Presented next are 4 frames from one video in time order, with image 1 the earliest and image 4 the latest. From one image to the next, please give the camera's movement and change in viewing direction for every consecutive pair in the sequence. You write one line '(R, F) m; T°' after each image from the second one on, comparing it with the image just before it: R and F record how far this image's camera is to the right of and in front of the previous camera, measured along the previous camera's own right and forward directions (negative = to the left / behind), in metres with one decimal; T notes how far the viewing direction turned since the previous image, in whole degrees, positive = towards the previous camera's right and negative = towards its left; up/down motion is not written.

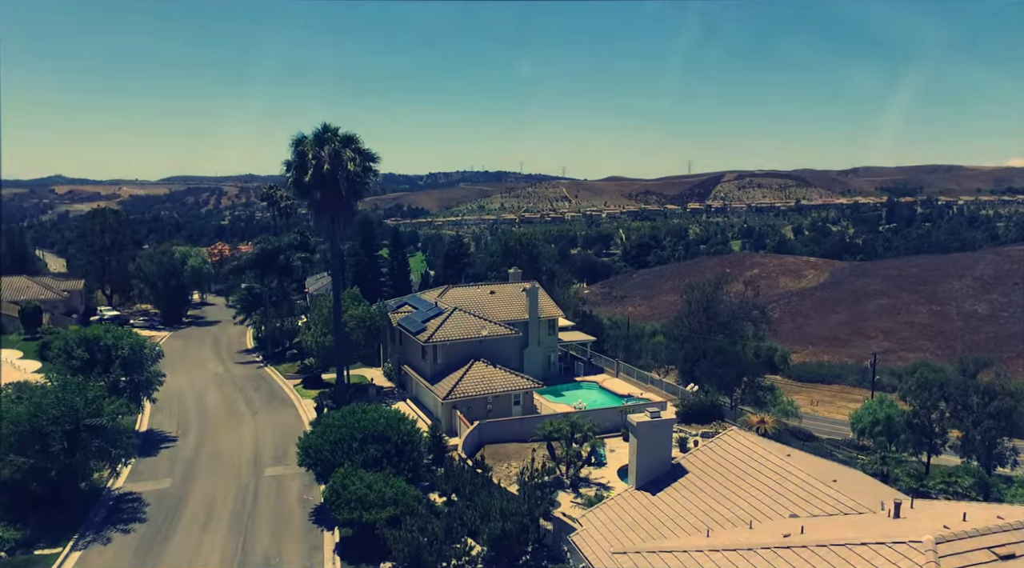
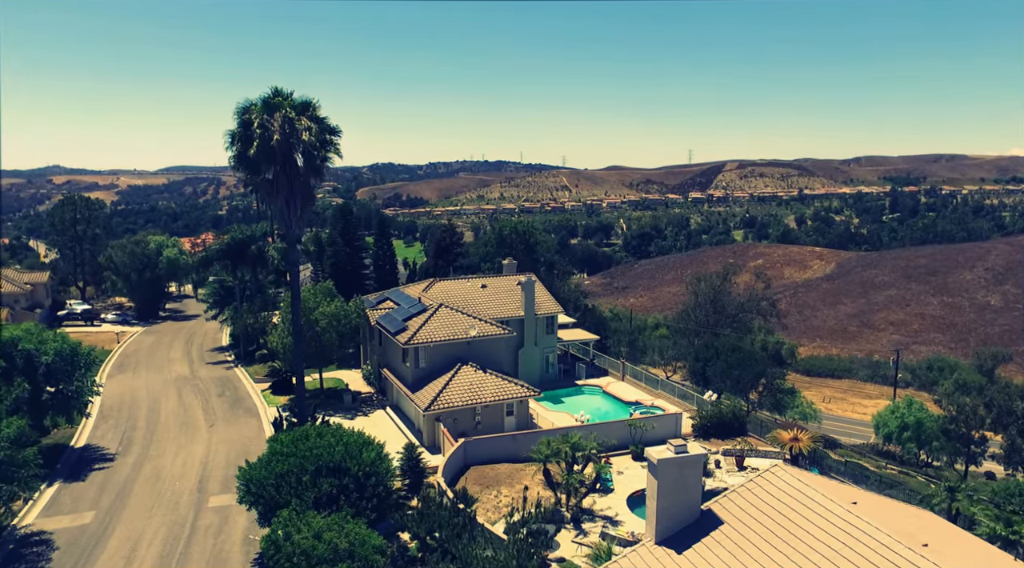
(+0.4, +5.2) m; 0°
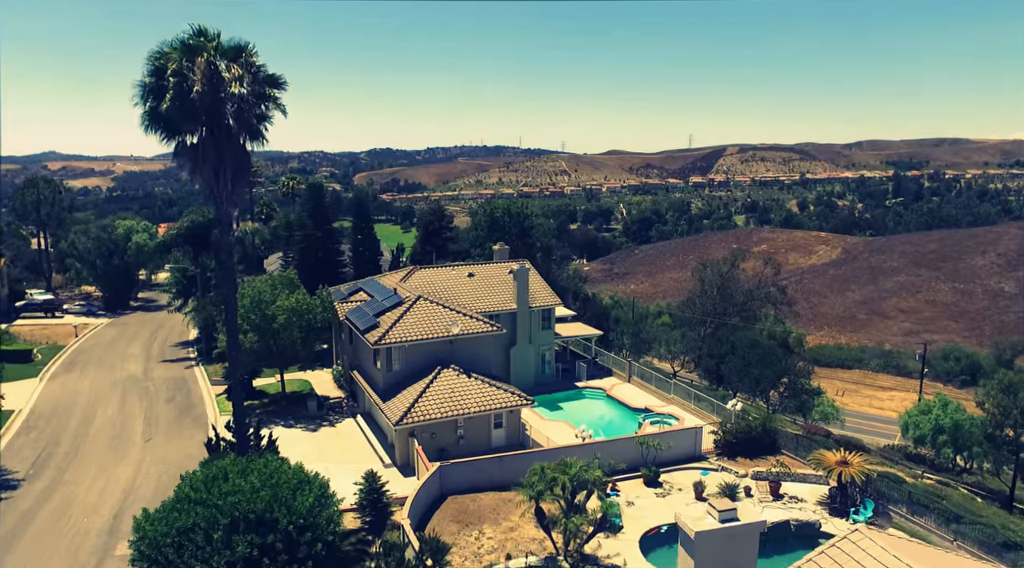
(+0.4, +5.6) m; 0°
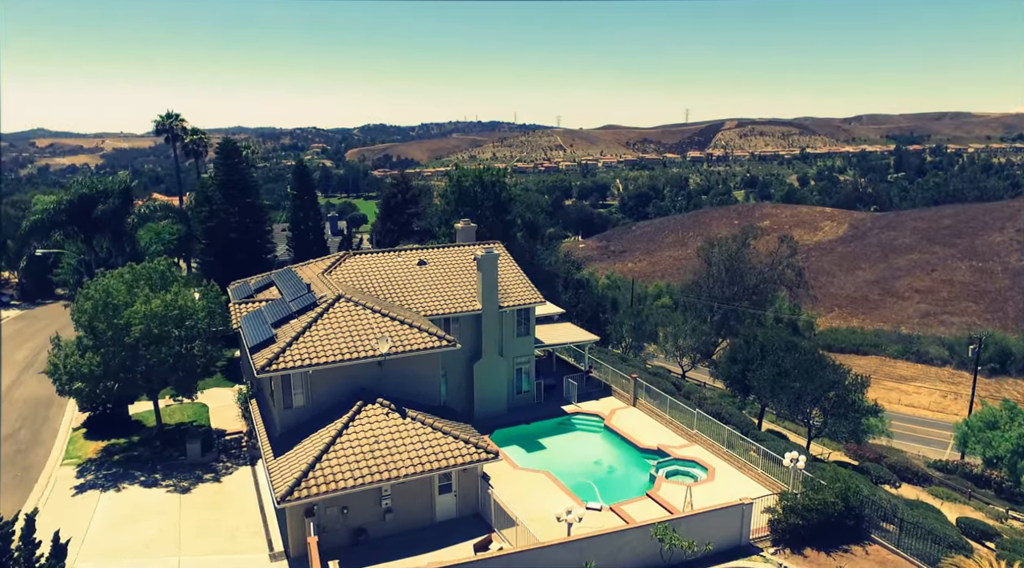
(+1.2, +10.3) m; 0°
